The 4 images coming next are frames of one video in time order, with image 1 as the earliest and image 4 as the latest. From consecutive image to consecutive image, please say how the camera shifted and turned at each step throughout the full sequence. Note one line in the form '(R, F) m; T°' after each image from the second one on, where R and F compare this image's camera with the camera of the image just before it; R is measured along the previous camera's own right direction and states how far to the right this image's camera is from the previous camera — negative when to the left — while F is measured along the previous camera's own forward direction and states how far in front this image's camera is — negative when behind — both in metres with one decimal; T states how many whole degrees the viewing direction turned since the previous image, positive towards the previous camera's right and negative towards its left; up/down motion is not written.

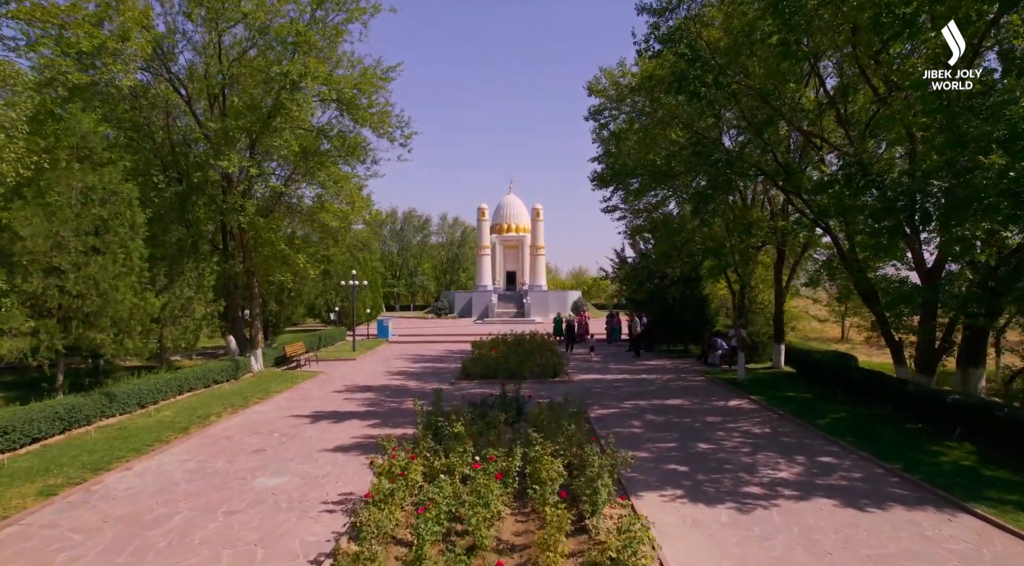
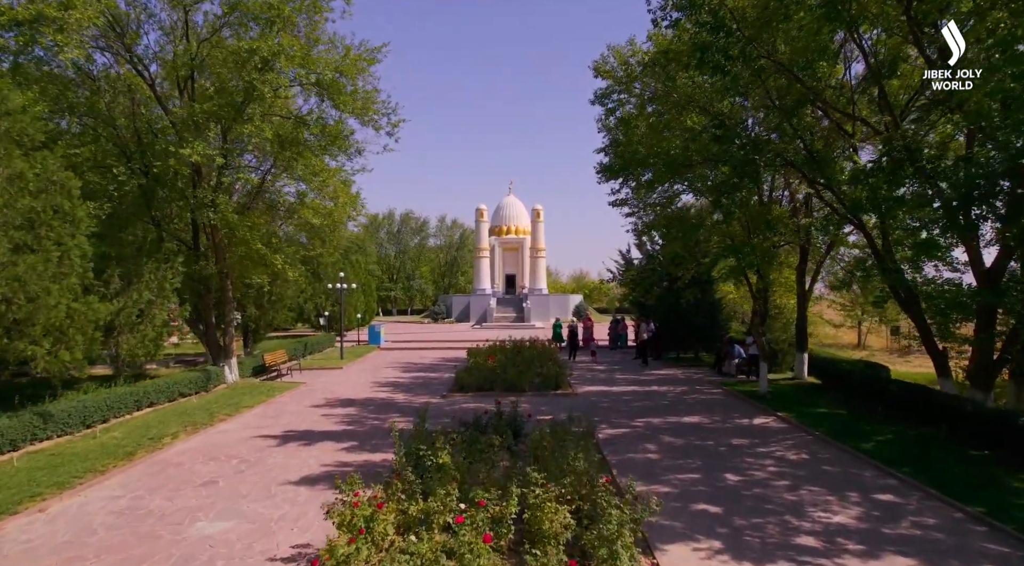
(+0.1, +1.4) m; 0°
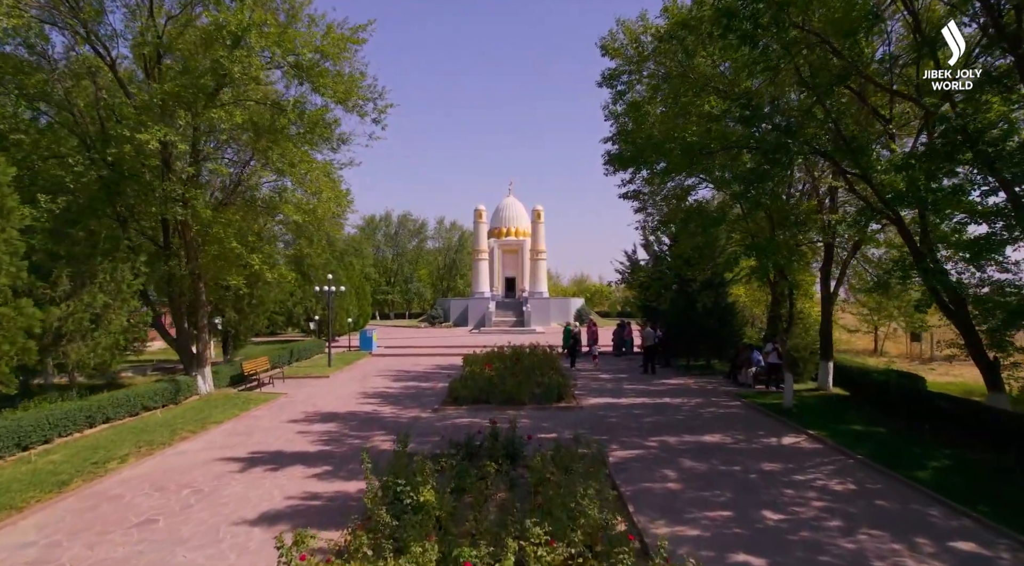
(0.0, +1.3) m; 0°
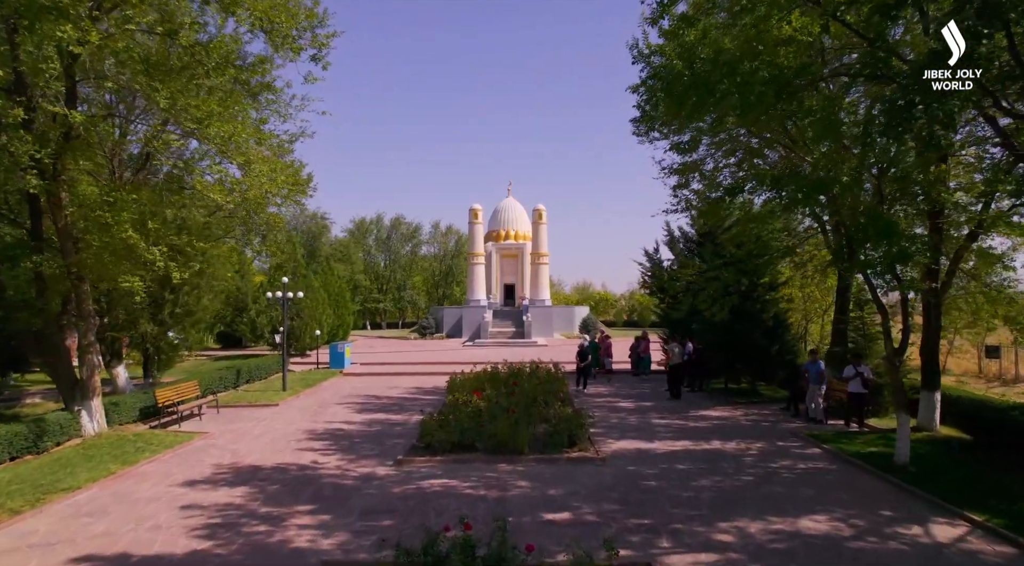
(+0.1, +3.7) m; 0°
